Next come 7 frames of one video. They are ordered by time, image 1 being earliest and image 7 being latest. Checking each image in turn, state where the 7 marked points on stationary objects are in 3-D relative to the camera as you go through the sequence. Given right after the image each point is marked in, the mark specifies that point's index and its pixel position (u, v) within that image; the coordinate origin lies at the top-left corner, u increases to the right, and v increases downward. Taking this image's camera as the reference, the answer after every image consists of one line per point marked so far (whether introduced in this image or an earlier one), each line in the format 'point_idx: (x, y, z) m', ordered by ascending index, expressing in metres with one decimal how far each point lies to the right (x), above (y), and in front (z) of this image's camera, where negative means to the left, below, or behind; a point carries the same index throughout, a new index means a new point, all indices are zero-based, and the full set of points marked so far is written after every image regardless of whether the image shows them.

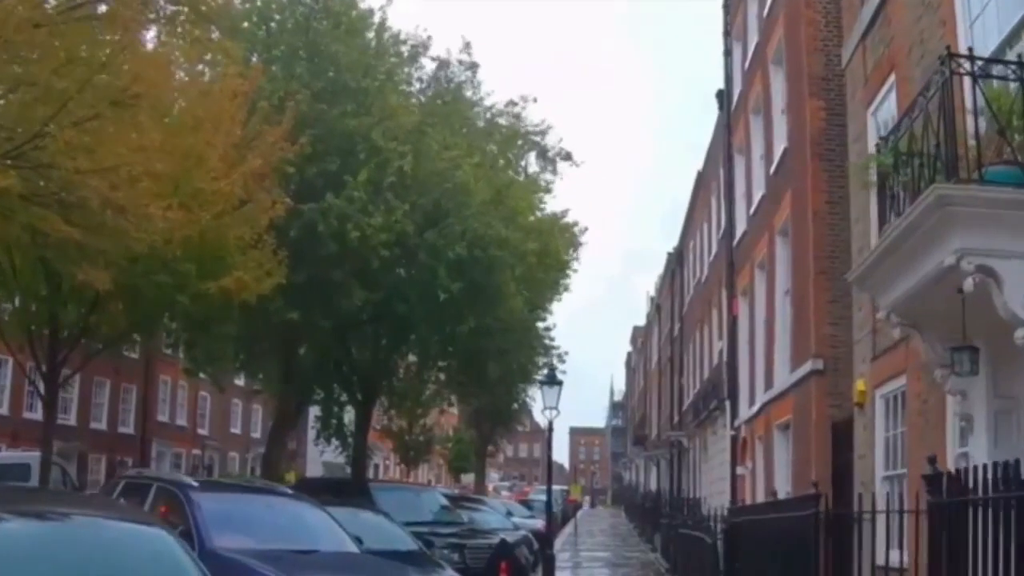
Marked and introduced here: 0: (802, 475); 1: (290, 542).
0: (+3.2, -2.0, +14.7) m
1: (-1.7, -1.9, +9.8) m
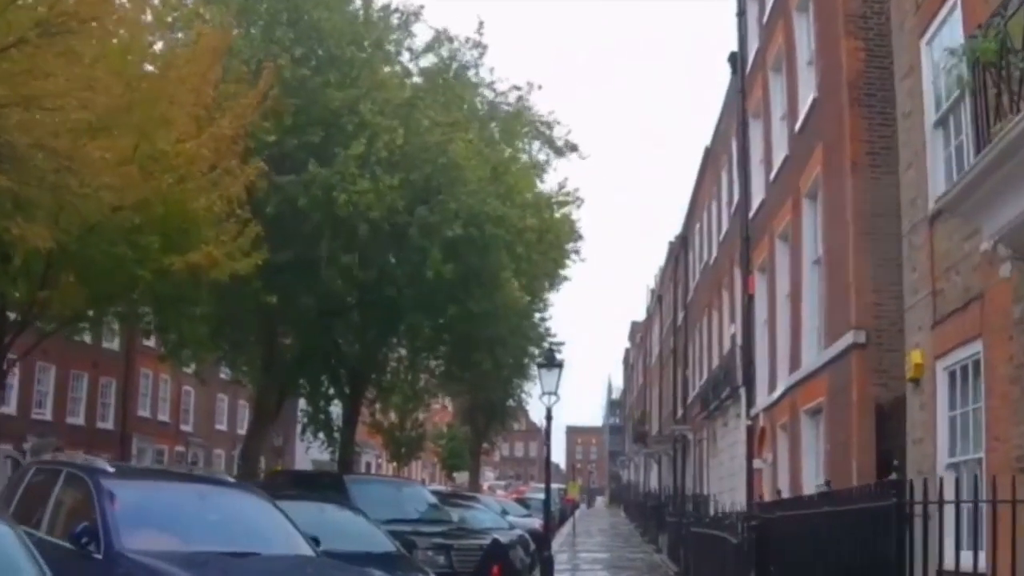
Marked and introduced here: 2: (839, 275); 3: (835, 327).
0: (+3.1, -1.7, +12.8) m
1: (-1.7, -1.5, +7.9) m
2: (+3.2, +0.1, +13.2) m
3: (+3.2, -0.4, +13.3) m
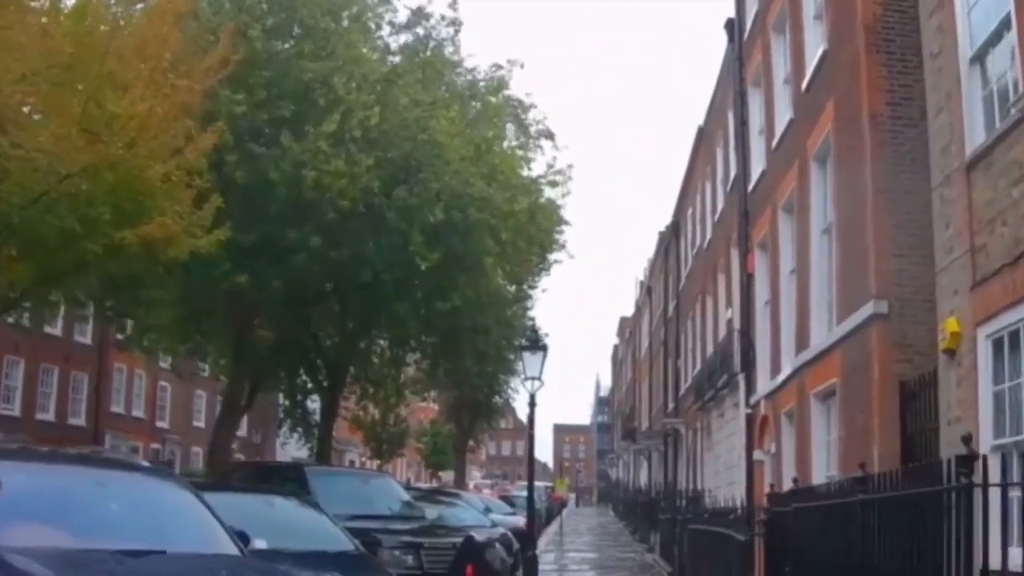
0: (+2.9, -1.4, +11.4) m
1: (-1.8, -1.2, +6.5) m
2: (+3.0, +0.4, +11.8) m
3: (+3.0, -0.1, +11.9) m
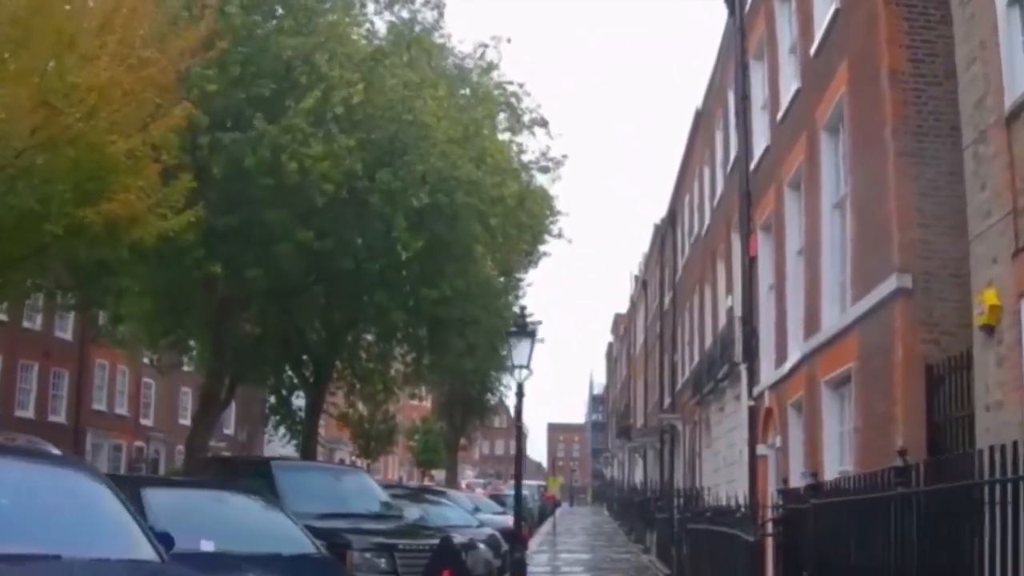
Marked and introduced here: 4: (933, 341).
0: (+2.8, -1.2, +10.3) m
1: (-2.0, -1.0, +5.4) m
2: (+2.9, +0.6, +10.7) m
3: (+2.9, +0.1, +10.8) m
4: (+3.1, -0.4, +9.8) m
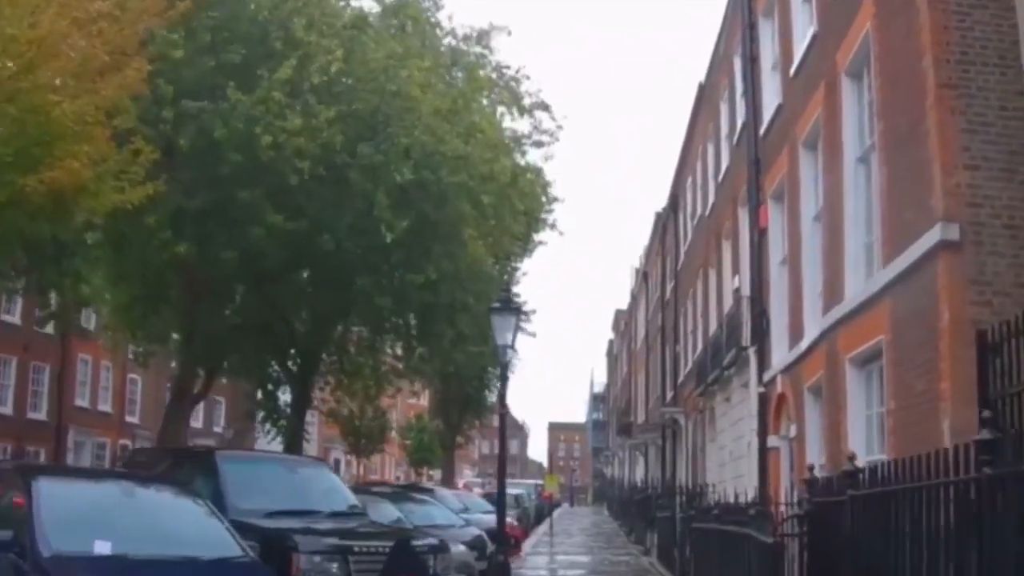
0: (+2.6, -0.9, +8.8) m
1: (-2.1, -0.7, +3.8) m
2: (+2.7, +0.9, +9.2) m
3: (+2.7, +0.4, +9.2) m
4: (+2.9, -0.1, +8.2) m
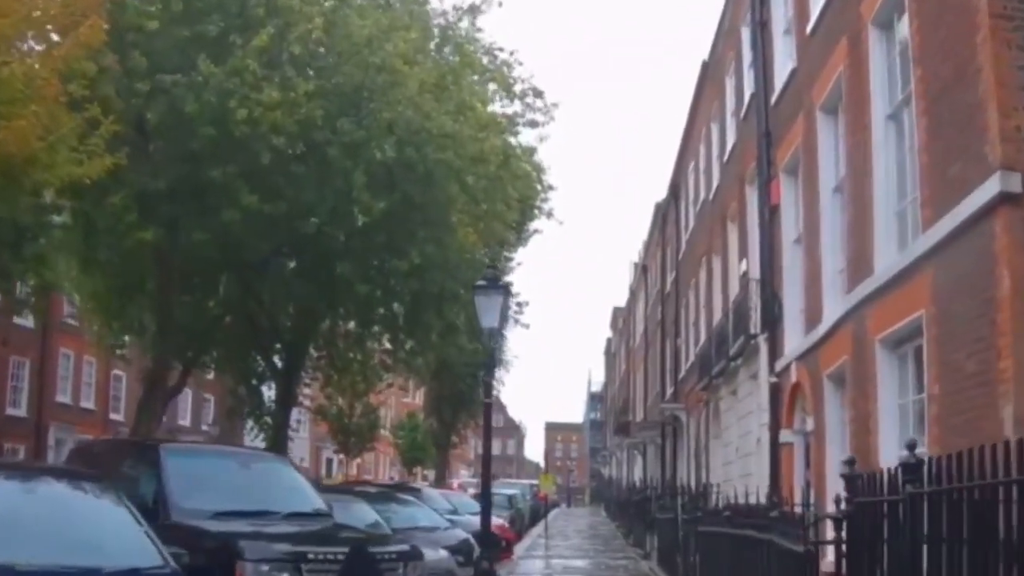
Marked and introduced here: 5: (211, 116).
0: (+2.5, -0.7, +7.5) m
1: (-2.2, -0.5, +2.5) m
2: (+2.6, +1.1, +7.9) m
3: (+2.6, +0.6, +8.0) m
4: (+2.8, +0.1, +6.9) m
5: (-4.2, +2.4, +18.6) m
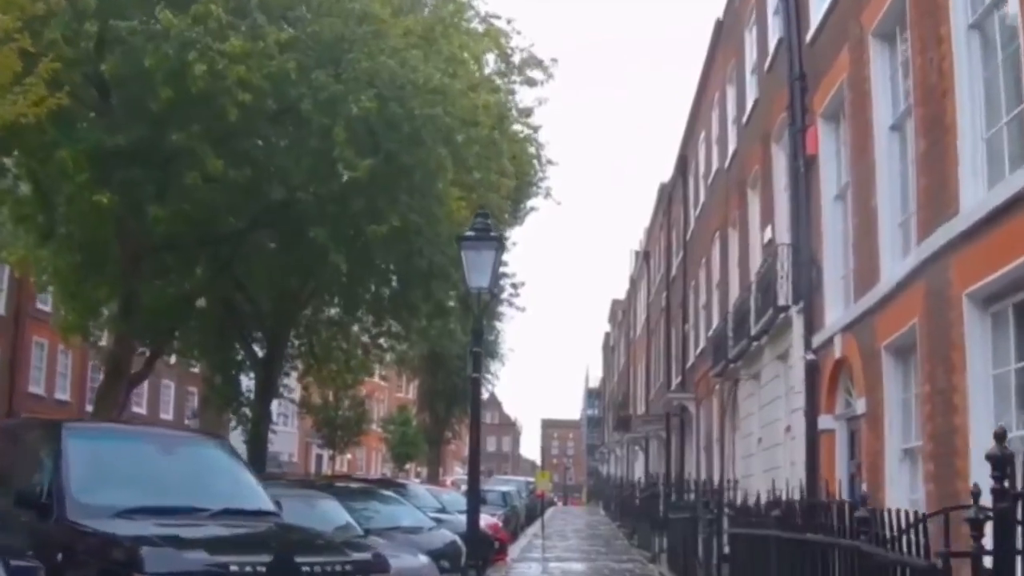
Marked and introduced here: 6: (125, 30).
0: (+2.5, -0.4, +5.6) m
1: (-2.3, -0.2, +0.6) m
2: (+2.6, +1.4, +6.0) m
3: (+2.6, +0.9, +6.0) m
4: (+2.8, +0.4, +5.0) m
5: (-4.3, +2.8, +16.7) m
6: (-4.9, +3.3, +16.7) m
